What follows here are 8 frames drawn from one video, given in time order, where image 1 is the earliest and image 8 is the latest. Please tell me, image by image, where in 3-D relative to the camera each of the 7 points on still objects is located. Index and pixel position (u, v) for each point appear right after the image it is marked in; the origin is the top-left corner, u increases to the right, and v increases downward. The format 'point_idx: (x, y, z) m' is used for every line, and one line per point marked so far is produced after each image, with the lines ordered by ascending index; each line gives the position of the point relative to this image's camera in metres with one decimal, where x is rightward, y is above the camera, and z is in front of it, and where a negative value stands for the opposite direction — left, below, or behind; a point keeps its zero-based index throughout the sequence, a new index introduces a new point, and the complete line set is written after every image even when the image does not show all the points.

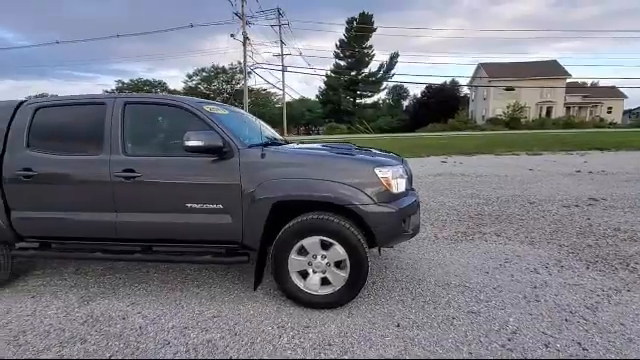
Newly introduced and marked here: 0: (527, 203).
0: (+4.5, -0.5, +6.7) m
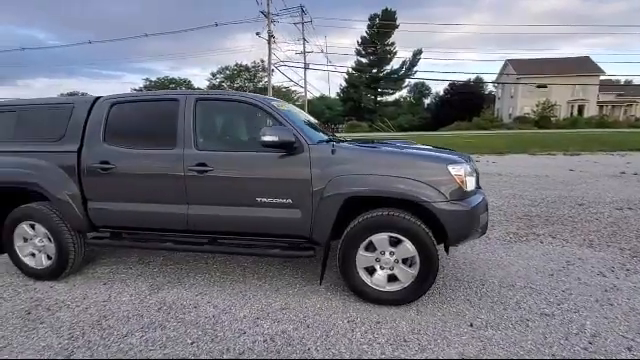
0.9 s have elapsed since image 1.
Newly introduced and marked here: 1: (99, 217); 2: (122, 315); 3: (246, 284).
0: (+5.3, -0.5, +6.4) m
1: (-2.5, -0.4, +3.5) m
2: (-1.9, -1.3, +3.0) m
3: (-0.8, -1.2, +3.5) m
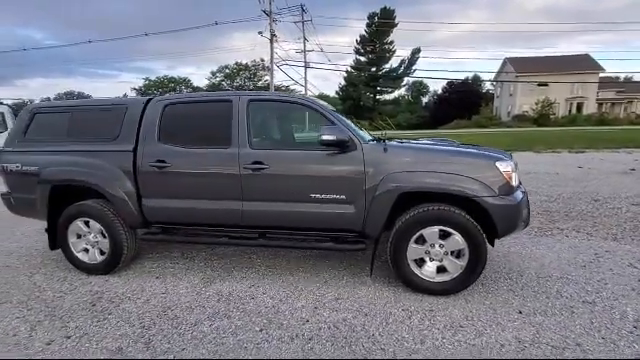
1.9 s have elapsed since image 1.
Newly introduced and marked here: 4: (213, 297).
0: (+5.8, -0.4, +6.6) m
1: (-1.9, -0.4, +3.6) m
2: (-1.4, -1.3, +3.1) m
3: (-0.3, -1.1, +3.7) m
4: (-1.1, -1.2, +3.3) m
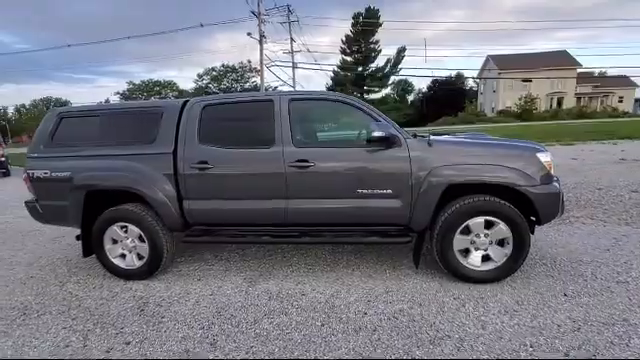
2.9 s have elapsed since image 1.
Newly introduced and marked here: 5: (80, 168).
0: (+6.2, -0.2, +6.9) m
1: (-1.4, -0.4, +3.6) m
2: (-0.8, -1.3, +3.2) m
3: (+0.2, -1.1, +3.7) m
4: (-0.6, -1.2, +3.3) m
5: (-2.8, +0.2, +3.7) m
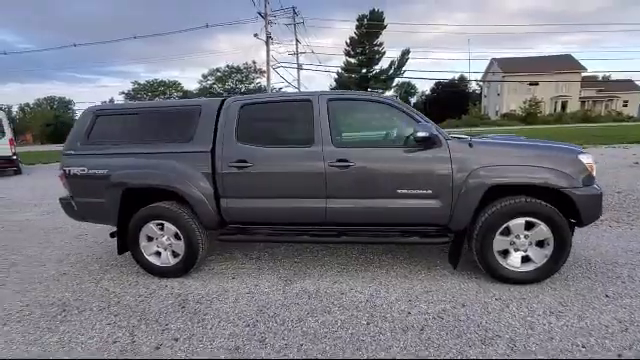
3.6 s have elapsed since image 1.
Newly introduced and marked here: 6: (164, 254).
0: (+6.6, -0.3, +6.9) m
1: (-1.0, -0.4, +3.6) m
2: (-0.4, -1.3, +3.2) m
3: (+0.6, -1.1, +3.7) m
4: (-0.2, -1.2, +3.3) m
5: (-2.4, +0.2, +3.7) m
6: (-1.9, -0.9, +3.8) m
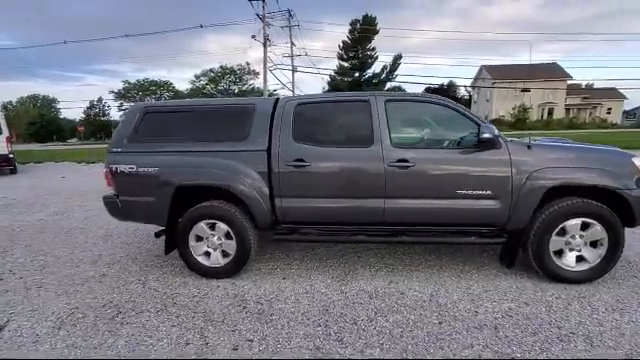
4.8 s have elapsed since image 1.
0: (+7.1, -0.4, +7.2) m
1: (-0.4, -0.4, +3.6) m
2: (+0.2, -1.3, +3.2) m
3: (+1.3, -1.1, +3.7) m
4: (+0.5, -1.2, +3.3) m
5: (-1.8, +0.2, +3.7) m
6: (-1.3, -0.9, +3.7) m
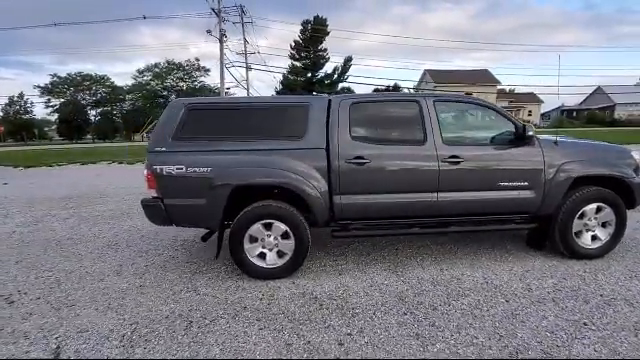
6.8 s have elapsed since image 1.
0: (+7.1, -0.2, +8.4) m
1: (+0.3, -0.3, +3.7) m
2: (+1.0, -1.2, +3.3) m
3: (+1.9, -1.0, +4.1) m
4: (+1.2, -1.2, +3.5) m
5: (-1.1, +0.2, +3.5) m
6: (-0.6, -0.9, +3.7) m
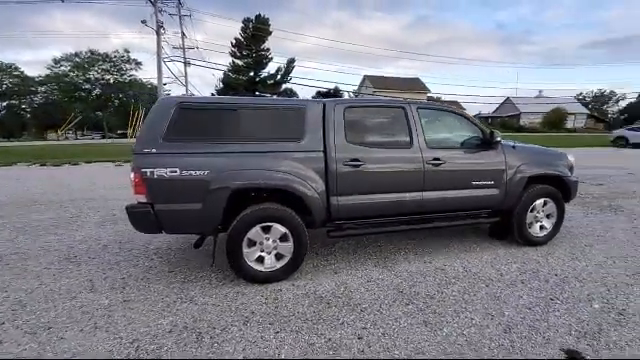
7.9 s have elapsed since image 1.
0: (+6.1, -0.1, +9.8) m
1: (+0.3, -0.4, +3.8) m
2: (+1.0, -1.2, +3.6) m
3: (+1.8, -1.0, +4.5) m
4: (+1.2, -1.2, +3.8) m
5: (-1.1, +0.2, +3.4) m
6: (-0.6, -0.9, +3.6) m
